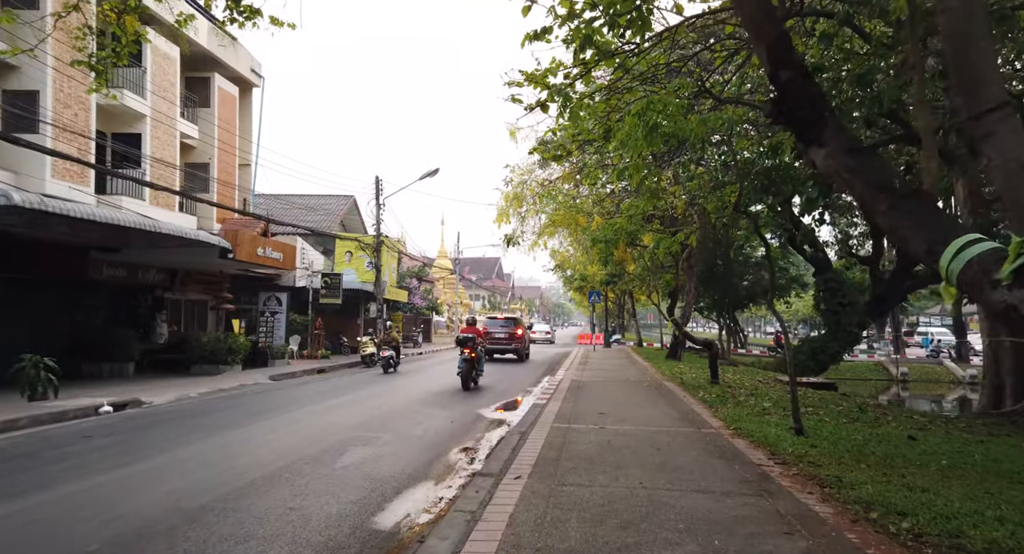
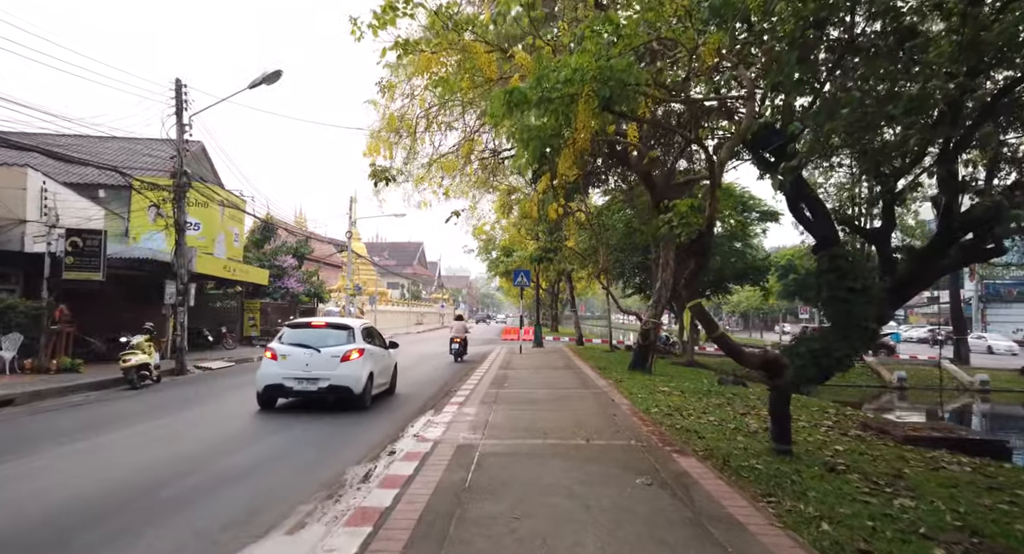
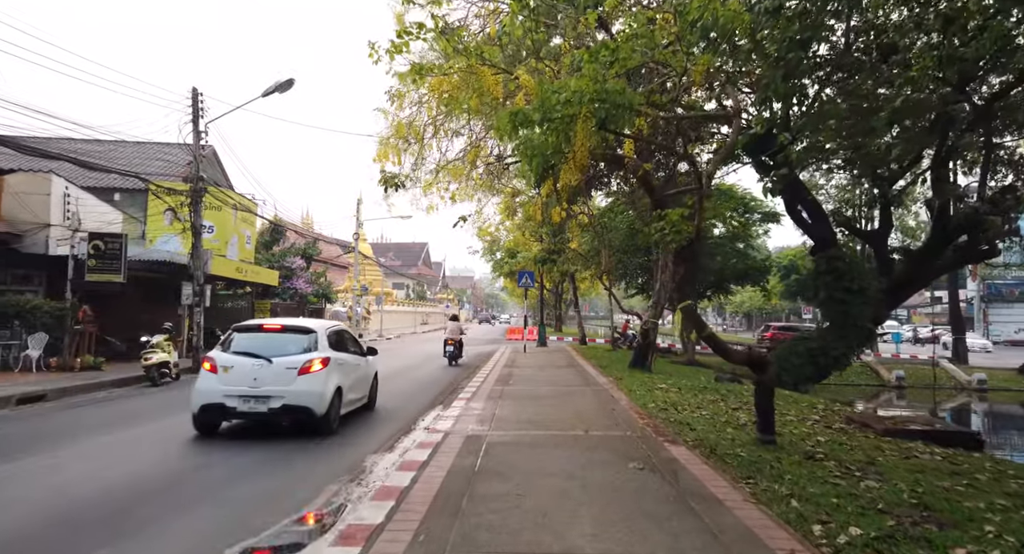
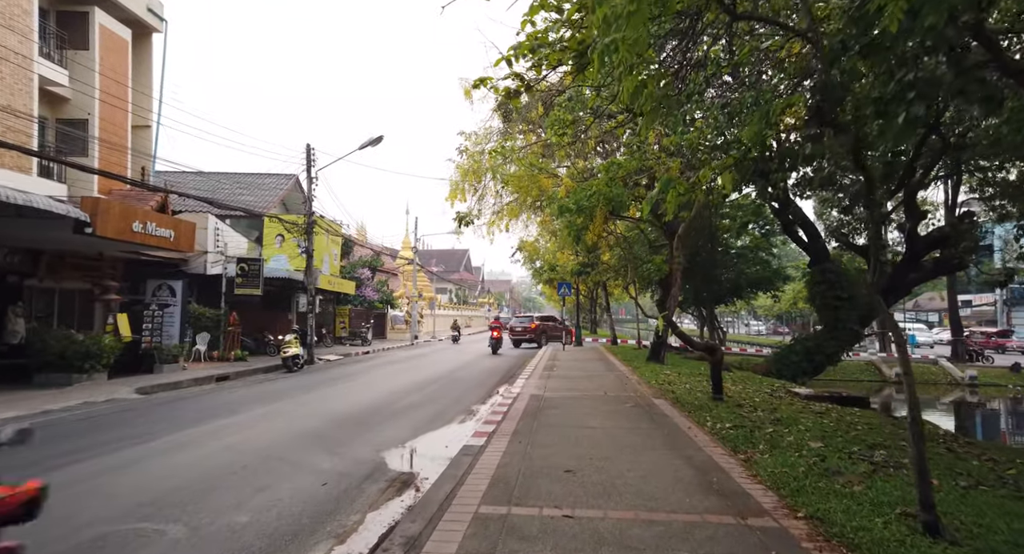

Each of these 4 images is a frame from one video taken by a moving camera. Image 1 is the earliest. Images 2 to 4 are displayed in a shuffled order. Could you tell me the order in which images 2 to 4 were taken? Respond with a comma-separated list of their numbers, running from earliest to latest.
4, 3, 2
